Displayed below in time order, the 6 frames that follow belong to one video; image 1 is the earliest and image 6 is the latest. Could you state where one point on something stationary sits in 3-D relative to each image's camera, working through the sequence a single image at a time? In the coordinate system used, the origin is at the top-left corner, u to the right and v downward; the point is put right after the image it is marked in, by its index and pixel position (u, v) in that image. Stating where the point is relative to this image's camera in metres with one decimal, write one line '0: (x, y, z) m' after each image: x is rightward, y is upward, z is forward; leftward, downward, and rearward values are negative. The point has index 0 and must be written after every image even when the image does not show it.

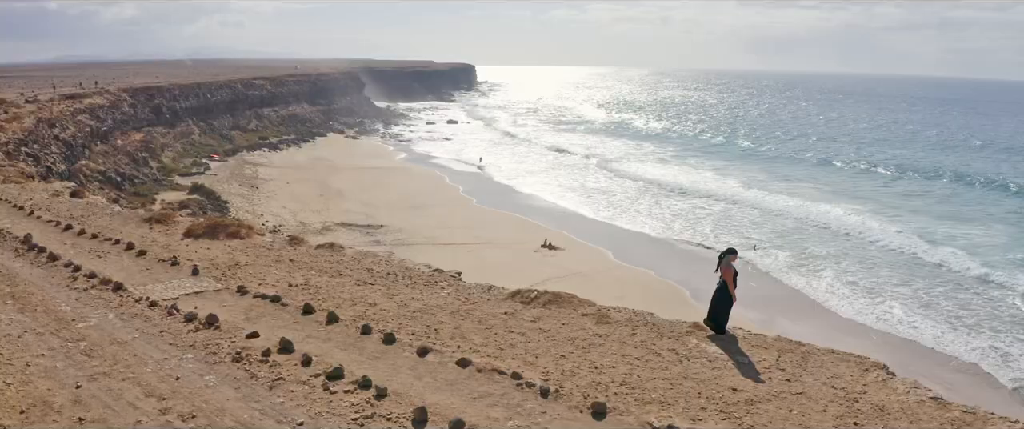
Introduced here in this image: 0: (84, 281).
0: (-5.5, -0.9, +8.7) m
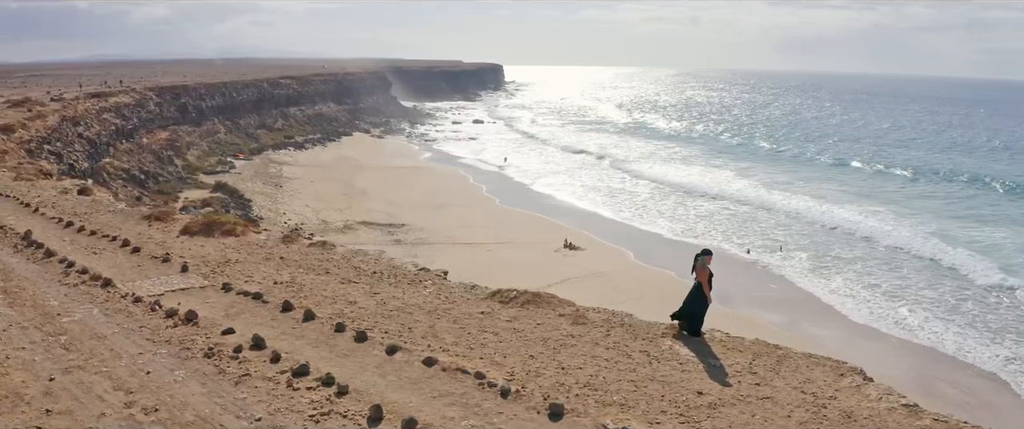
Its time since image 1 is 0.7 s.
0: (-5.8, -0.8, +8.9) m
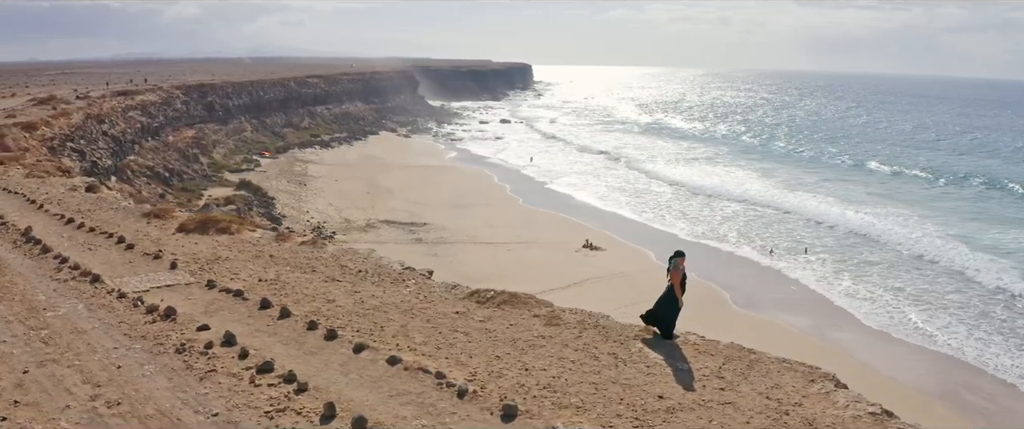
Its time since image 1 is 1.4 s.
0: (-6.0, -0.8, +9.1) m
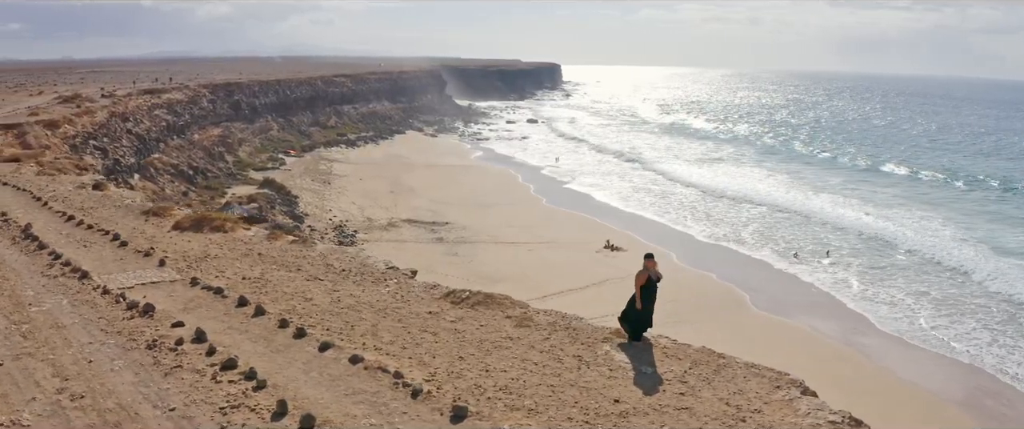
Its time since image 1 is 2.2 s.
0: (-6.3, -0.8, +9.4) m
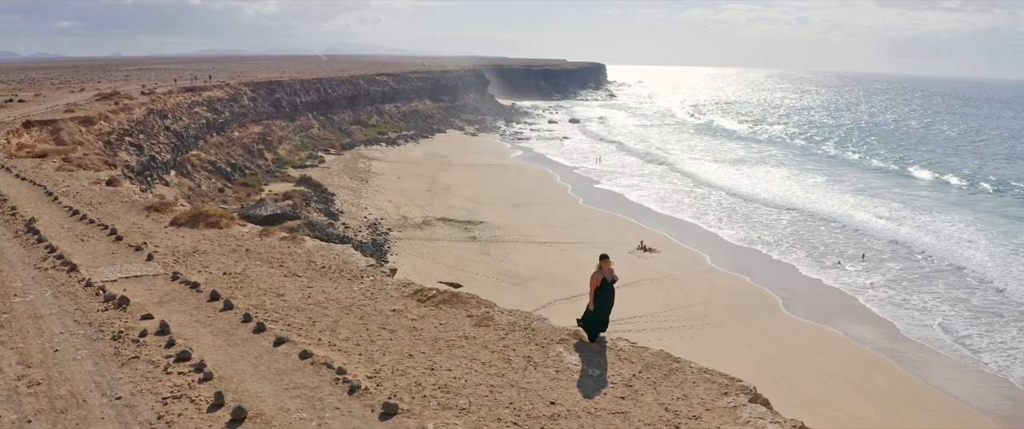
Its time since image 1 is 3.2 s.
0: (-6.7, -0.7, +9.8) m
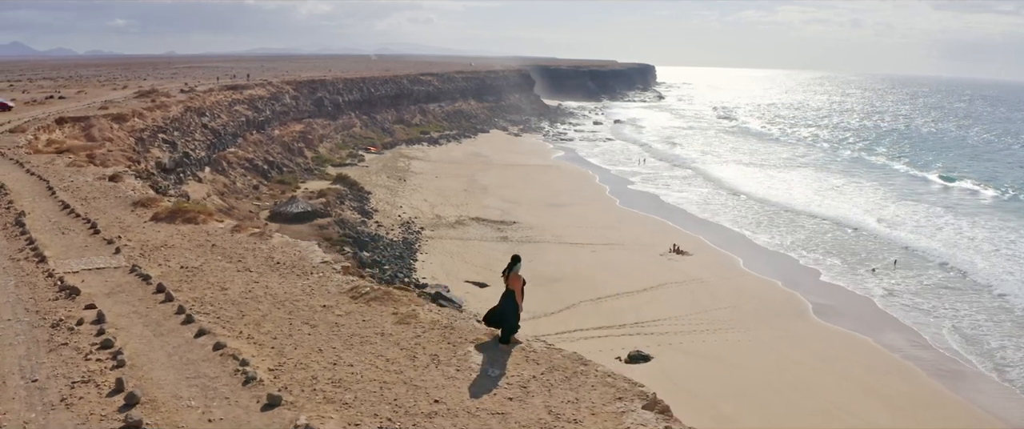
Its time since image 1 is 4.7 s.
0: (-7.6, -0.6, +10.4) m
